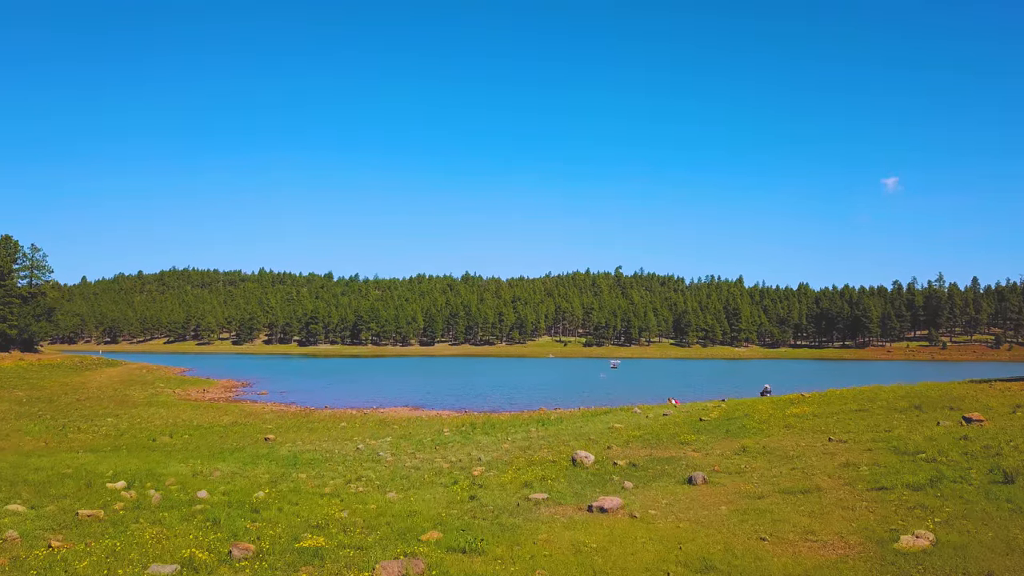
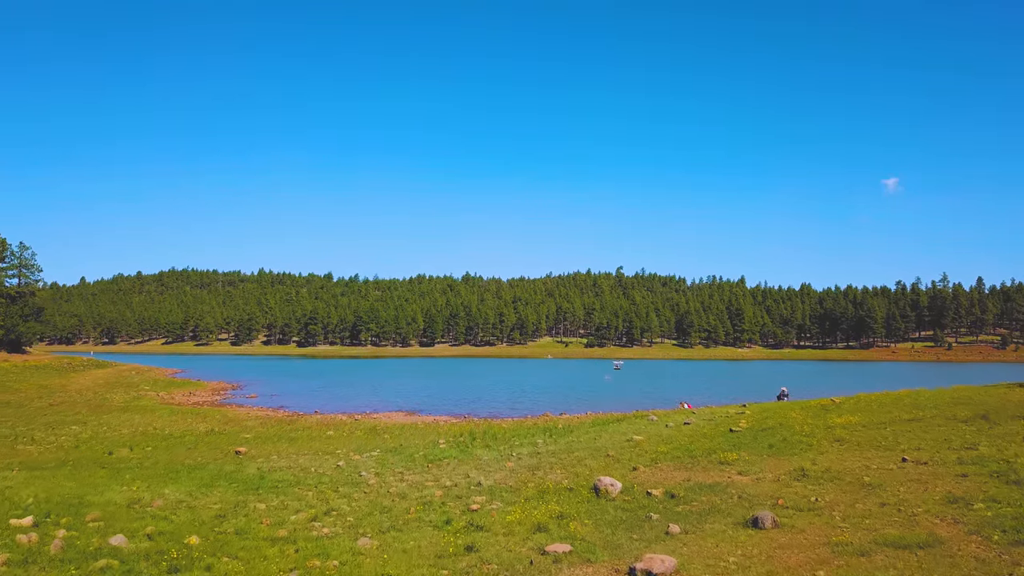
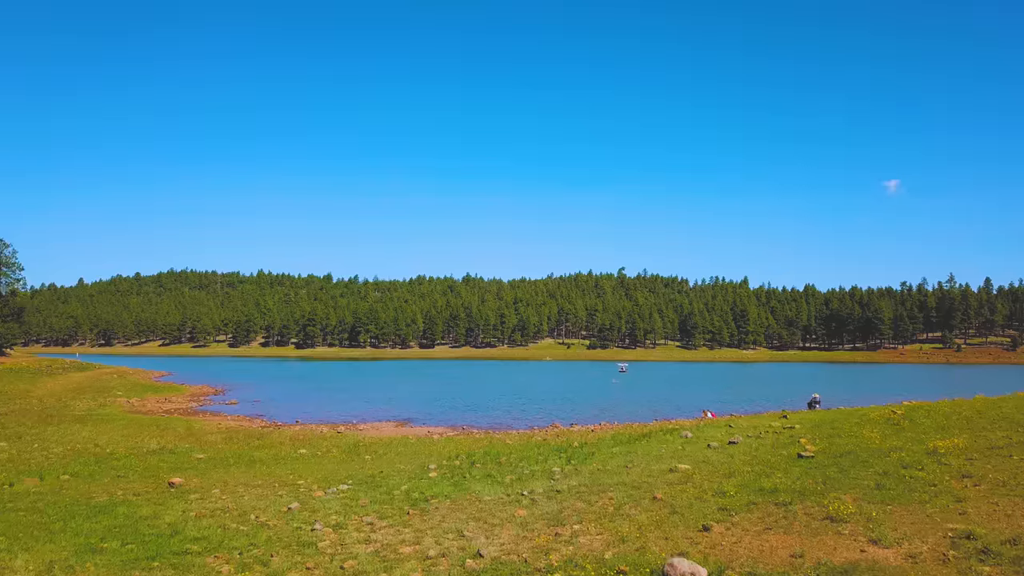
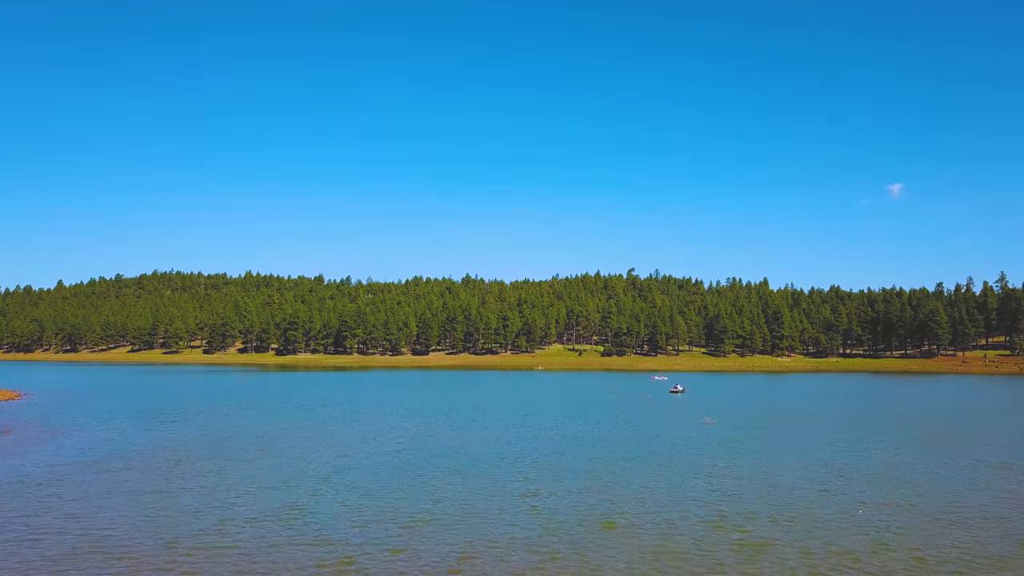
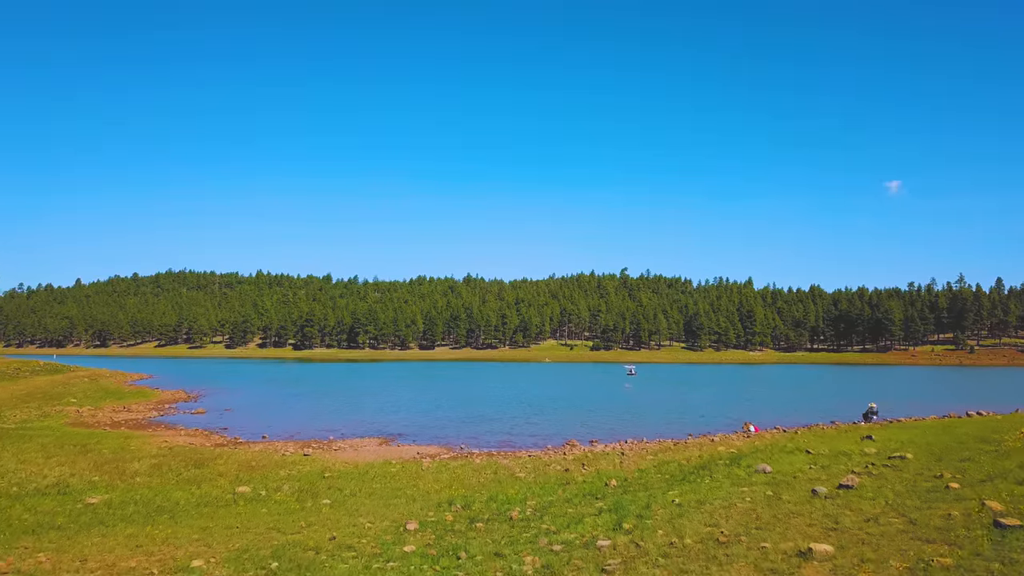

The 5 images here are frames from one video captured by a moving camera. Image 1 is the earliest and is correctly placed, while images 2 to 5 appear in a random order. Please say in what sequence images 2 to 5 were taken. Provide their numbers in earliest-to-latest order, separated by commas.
2, 3, 5, 4
